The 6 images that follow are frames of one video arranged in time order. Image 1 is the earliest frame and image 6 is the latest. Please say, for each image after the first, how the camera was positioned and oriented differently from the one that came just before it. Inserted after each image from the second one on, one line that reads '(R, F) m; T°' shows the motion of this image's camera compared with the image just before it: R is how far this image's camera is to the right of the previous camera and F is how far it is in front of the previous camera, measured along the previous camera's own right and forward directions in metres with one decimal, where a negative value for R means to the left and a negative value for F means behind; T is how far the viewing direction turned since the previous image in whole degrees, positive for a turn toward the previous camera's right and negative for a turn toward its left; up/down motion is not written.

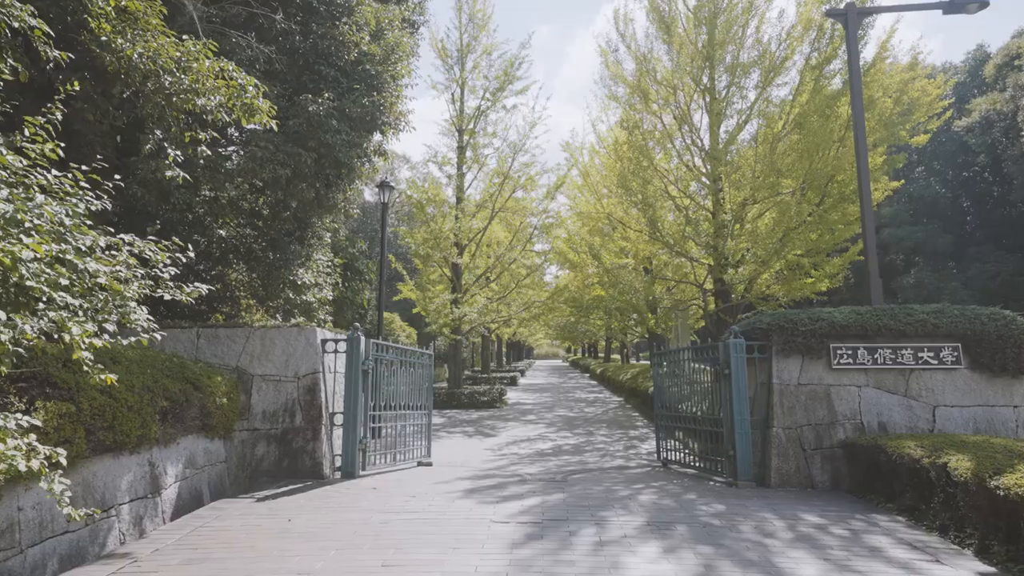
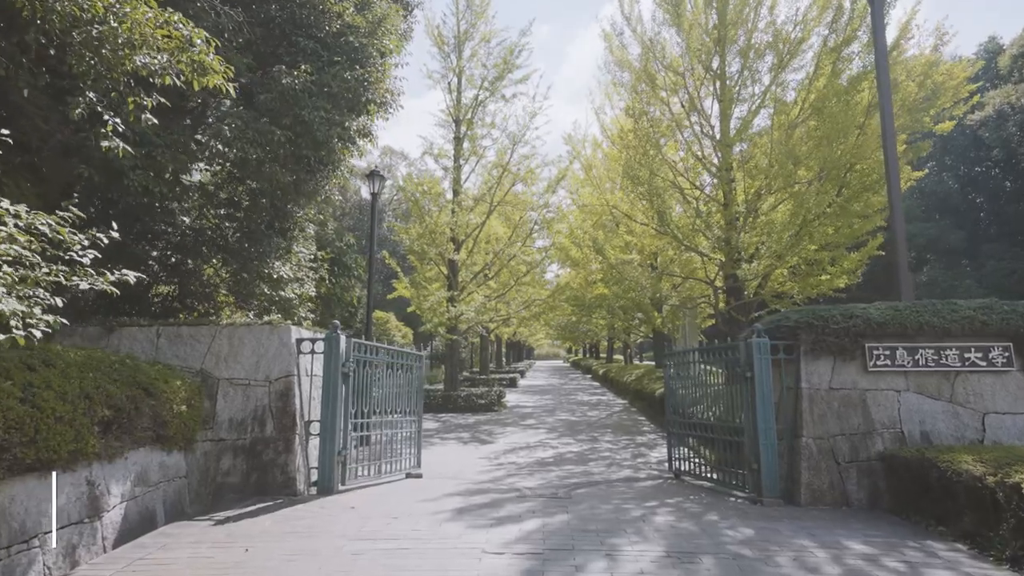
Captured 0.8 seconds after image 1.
(0.0, +0.7) m; 0°
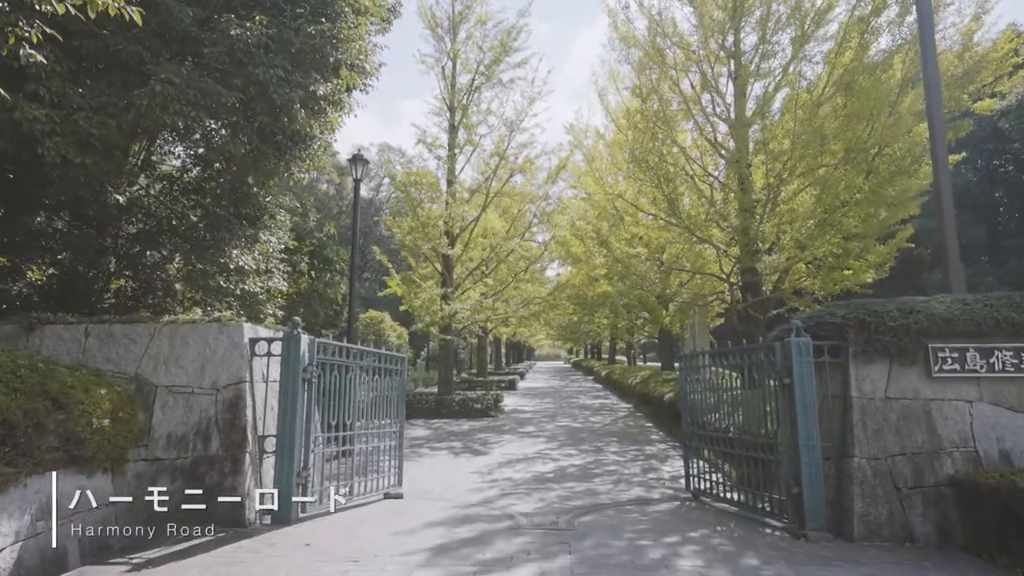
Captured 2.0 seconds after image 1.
(+0.1, +0.9) m; 0°
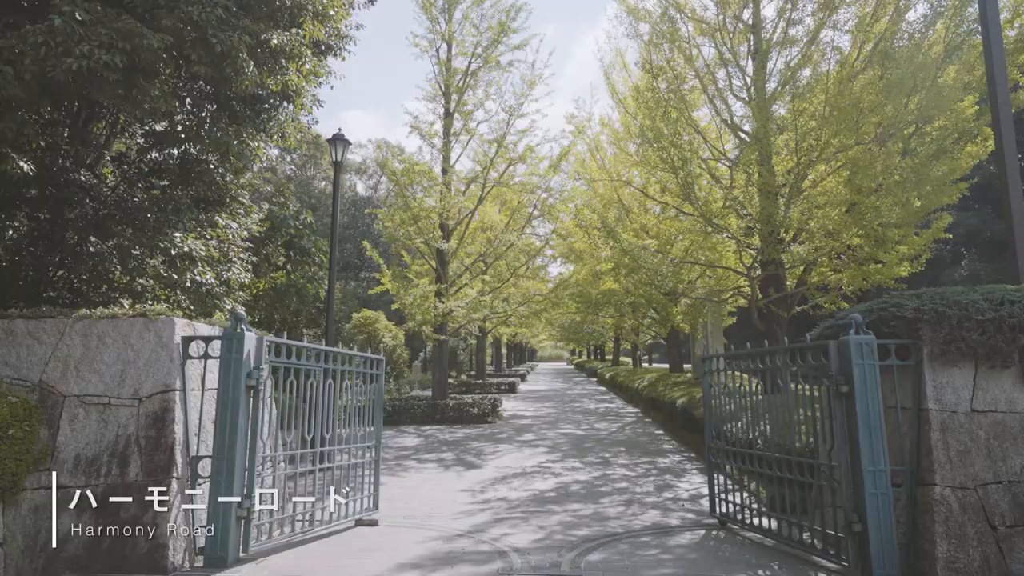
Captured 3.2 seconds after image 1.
(+0.1, +0.9) m; 0°
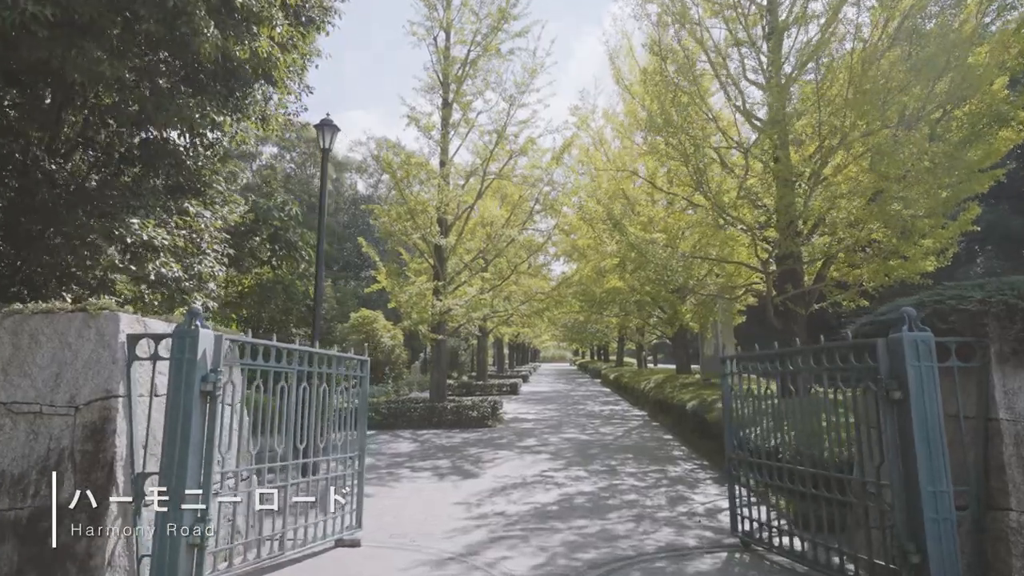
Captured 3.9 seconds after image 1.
(0.0, +0.6) m; 0°
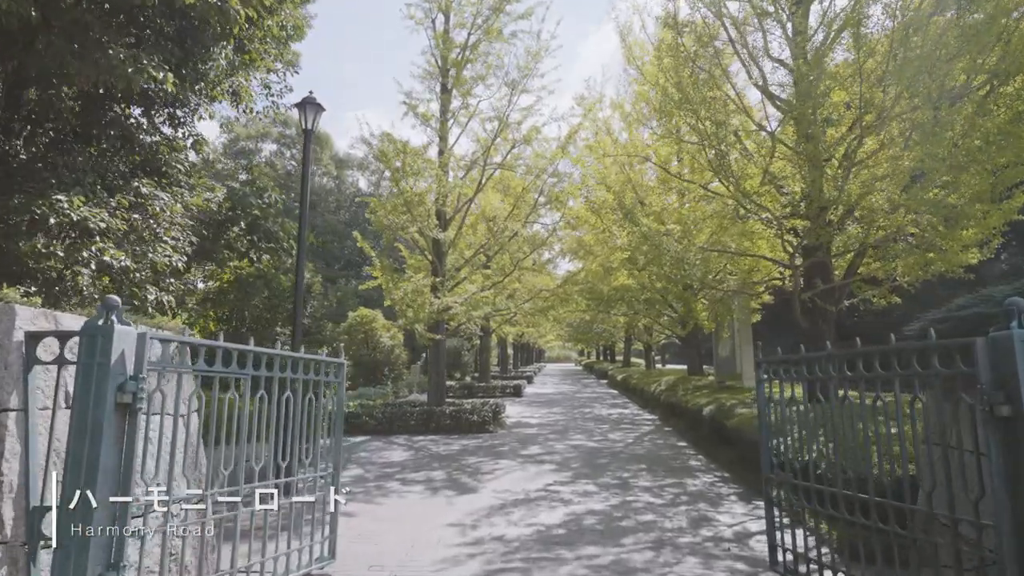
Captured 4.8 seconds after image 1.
(0.0, +0.7) m; 0°
